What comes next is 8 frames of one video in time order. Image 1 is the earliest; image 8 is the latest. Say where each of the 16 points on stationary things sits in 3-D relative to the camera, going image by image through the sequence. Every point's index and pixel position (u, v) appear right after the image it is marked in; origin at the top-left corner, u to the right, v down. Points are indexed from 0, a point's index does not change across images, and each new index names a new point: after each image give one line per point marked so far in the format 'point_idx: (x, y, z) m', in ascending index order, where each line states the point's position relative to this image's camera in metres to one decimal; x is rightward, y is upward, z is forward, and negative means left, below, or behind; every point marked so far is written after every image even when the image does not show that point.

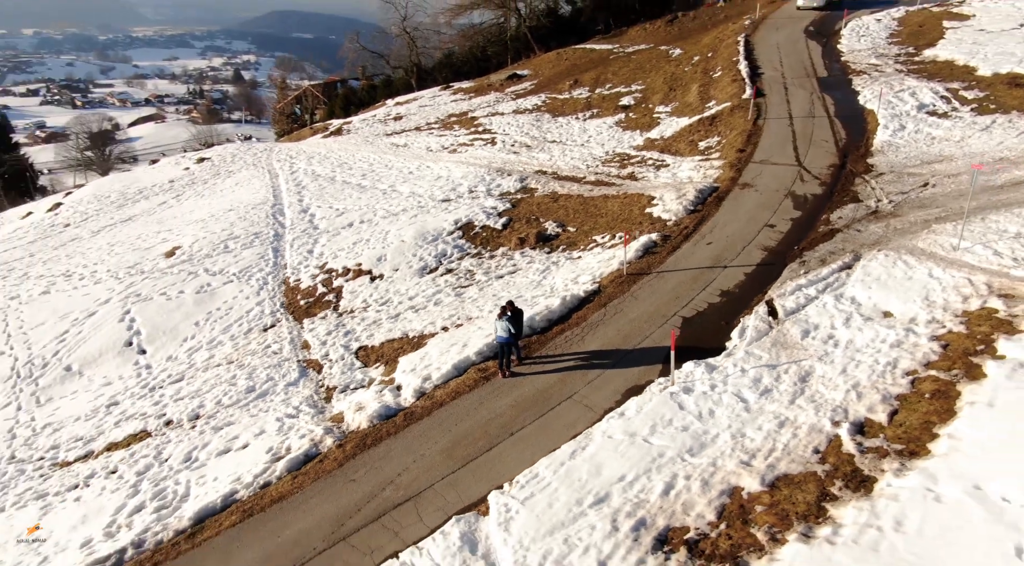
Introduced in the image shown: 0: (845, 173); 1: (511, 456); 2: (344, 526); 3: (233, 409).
0: (+8.6, +2.8, +18.9) m
1: (0.0, -2.7, +11.1) m
2: (-2.4, -3.5, +10.4) m
3: (-5.7, -2.5, +14.7) m
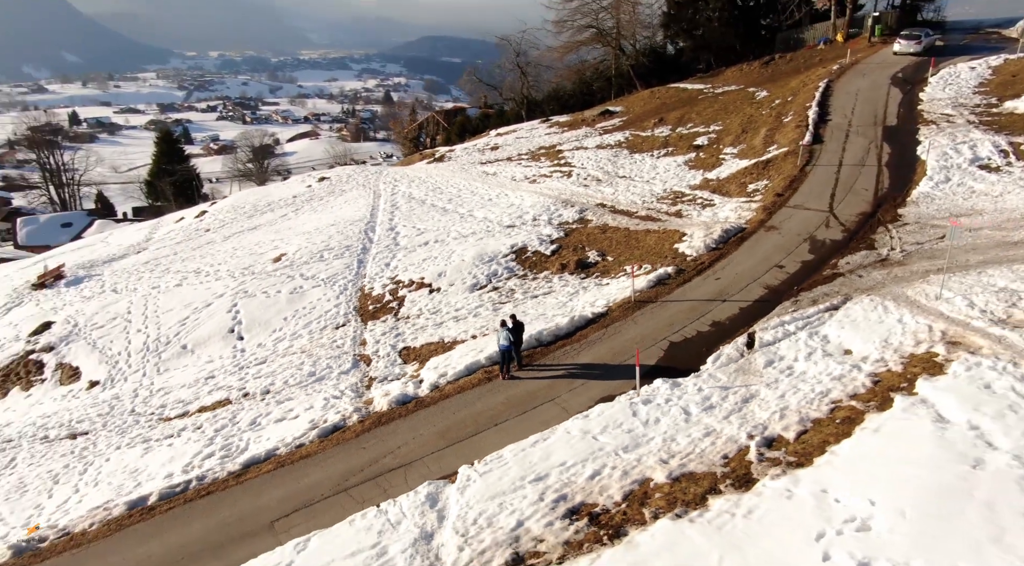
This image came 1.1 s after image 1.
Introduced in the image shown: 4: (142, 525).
0: (+9.7, +1.7, +19.8) m
1: (-0.5, -2.9, +13.5) m
2: (-3.0, -3.6, +13.2) m
3: (-5.4, -2.6, +18.0) m
4: (-6.7, -4.4, +13.1) m
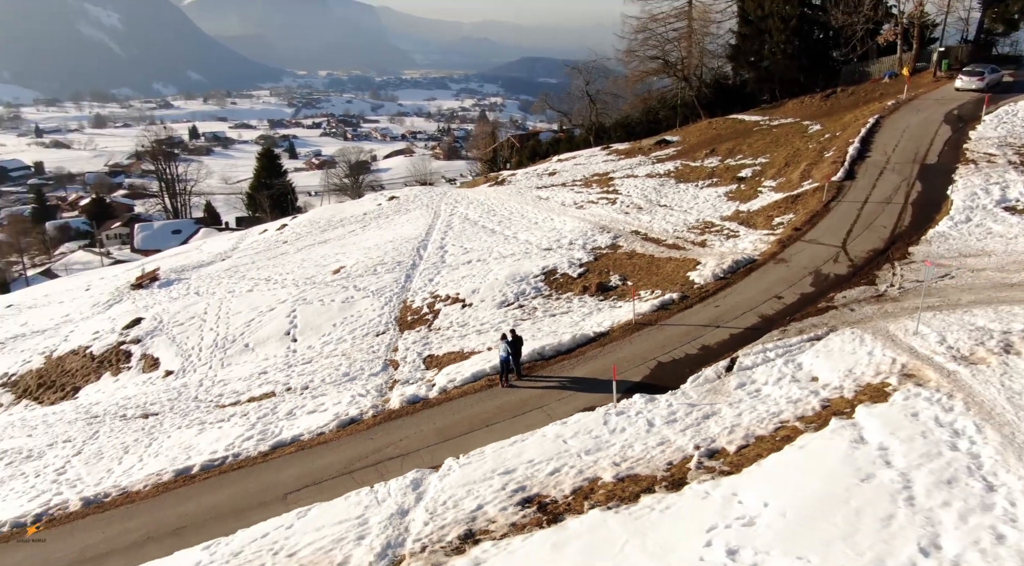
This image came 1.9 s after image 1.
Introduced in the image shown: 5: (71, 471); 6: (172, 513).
0: (+10.3, +0.7, +20.5) m
1: (-0.8, -3.3, +15.3) m
2: (-3.3, -3.8, +15.3) m
3: (-5.1, -2.8, +20.4) m
4: (-7.0, -4.4, +15.6) m
5: (-11.0, -4.7, +18.3) m
6: (-6.8, -4.7, +14.7) m
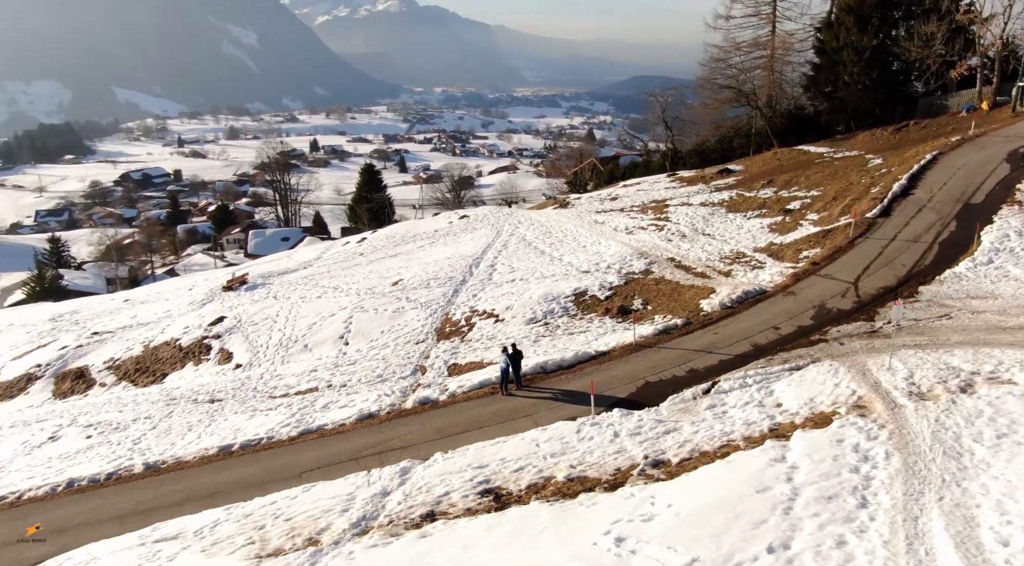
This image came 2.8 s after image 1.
0: (+10.8, -0.4, +21.0) m
1: (-1.1, -3.7, +17.3) m
2: (-3.6, -4.1, +17.6) m
3: (-4.7, -3.2, +22.9) m
4: (-7.3, -4.6, +18.5) m
5: (-10.9, -4.7, +21.6) m
6: (-7.2, -4.8, +17.5) m
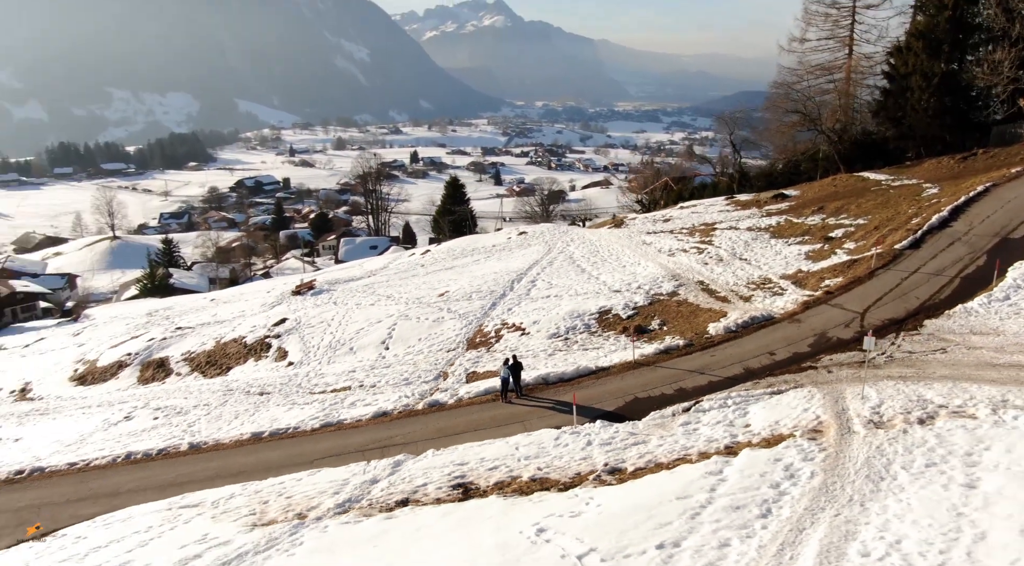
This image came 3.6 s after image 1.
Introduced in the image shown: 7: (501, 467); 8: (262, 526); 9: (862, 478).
0: (+11.0, -1.3, +21.2) m
1: (-1.3, -4.1, +19.0) m
2: (-3.9, -4.3, +19.6) m
3: (-4.2, -3.5, +25.0) m
4: (-7.4, -4.7, +20.9) m
5: (-10.5, -4.8, +24.5) m
6: (-7.5, -4.9, +19.9) m
7: (-0.2, -4.2, +16.5) m
8: (-5.1, -4.9, +14.8) m
9: (+6.1, -3.4, +12.8) m
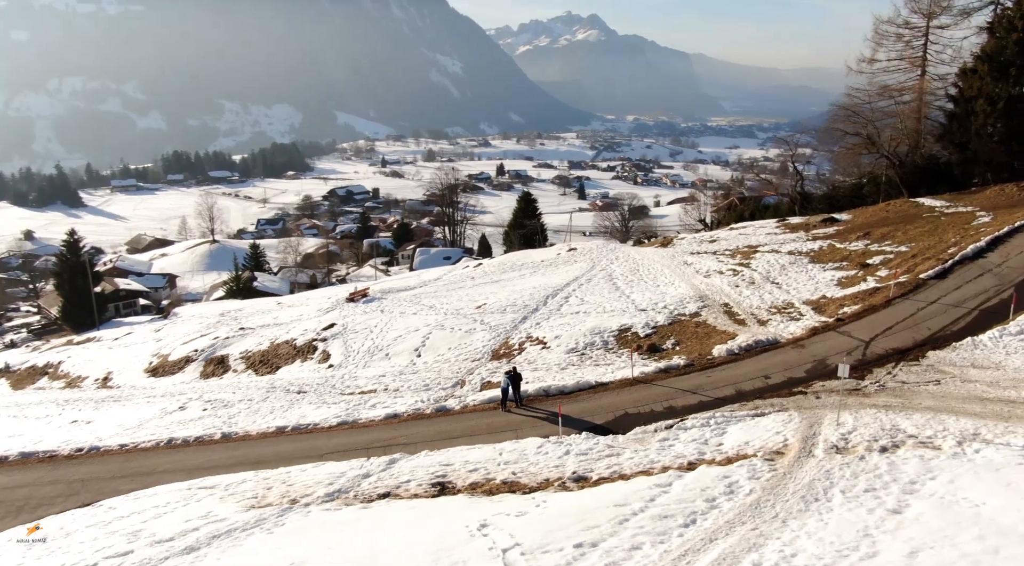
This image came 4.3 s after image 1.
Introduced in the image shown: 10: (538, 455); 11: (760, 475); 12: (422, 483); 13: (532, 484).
0: (+11.0, -2.1, +21.2) m
1: (-1.6, -4.4, +20.3) m
2: (-4.0, -4.6, +21.2) m
3: (-3.7, -3.9, +26.6) m
4: (-7.4, -4.9, +22.9) m
5: (-10.1, -5.0, +26.8) m
6: (-7.6, -5.1, +21.9) m
7: (-0.8, -4.5, +17.7) m
8: (-5.8, -5.1, +16.5) m
9: (+5.2, -4.0, +13.4) m
10: (+0.7, -4.3, +18.1) m
11: (+4.9, -3.8, +14.5) m
12: (-2.1, -4.8, +17.4) m
13: (+0.5, -4.6, +16.5) m
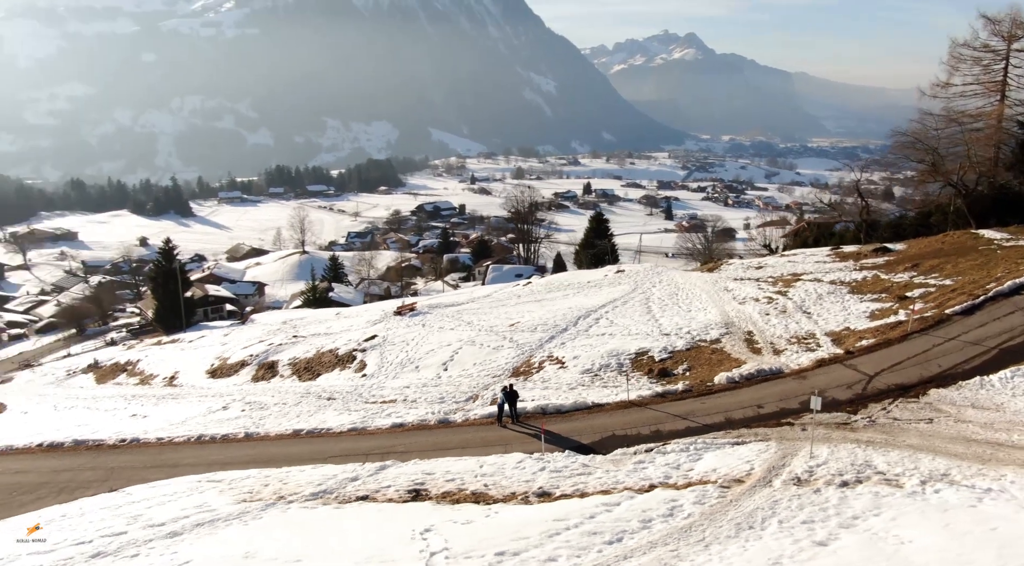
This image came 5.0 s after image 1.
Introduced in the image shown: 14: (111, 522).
0: (+10.8, -3.1, +20.7) m
1: (-1.9, -5.0, +21.2) m
2: (-4.2, -5.1, +22.4) m
3: (-3.3, -4.5, +27.7) m
4: (-7.4, -5.3, +24.4) m
5: (-9.7, -5.4, +28.6) m
6: (-7.7, -5.4, +23.5) m
7: (-1.4, -5.0, +18.5) m
8: (-6.6, -5.4, +17.9) m
9: (+4.1, -4.5, +13.6) m
10: (+0.1, -4.8, +18.8) m
11: (+3.9, -4.4, +14.7) m
12: (-2.8, -5.2, +18.4) m
13: (-0.3, -5.0, +17.2) m
14: (-9.3, -5.6, +17.0) m
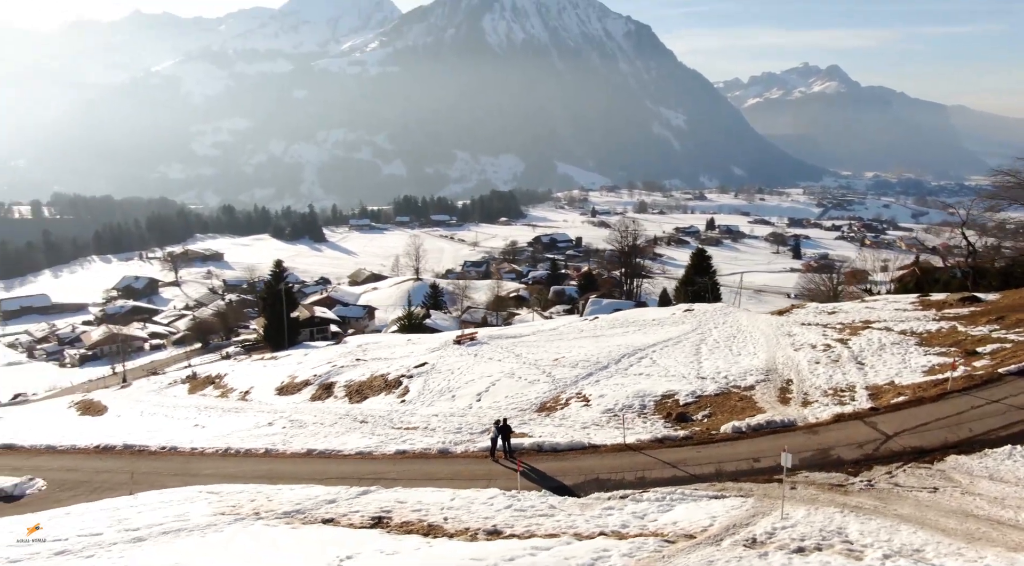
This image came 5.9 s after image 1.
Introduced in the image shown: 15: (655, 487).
0: (+10.2, -4.5, +18.8) m
1: (-2.3, -5.9, +21.3) m
2: (-4.4, -6.0, +22.8) m
3: (-2.7, -5.7, +28.0) m
4: (-7.2, -6.2, +25.3) m
5: (-8.8, -6.4, +29.8) m
6: (-7.7, -6.2, +24.4) m
7: (-2.2, -5.8, +18.5) m
8: (-7.5, -6.0, +18.8) m
9: (+2.4, -5.3, +12.8) m
10: (-0.8, -5.7, +18.6) m
11: (+2.4, -5.2, +13.9) m
12: (-3.7, -6.0, +18.6) m
13: (-1.4, -5.8, +17.0) m
14: (-10.3, -6.0, +18.2) m
15: (+3.8, -5.3, +19.0) m
